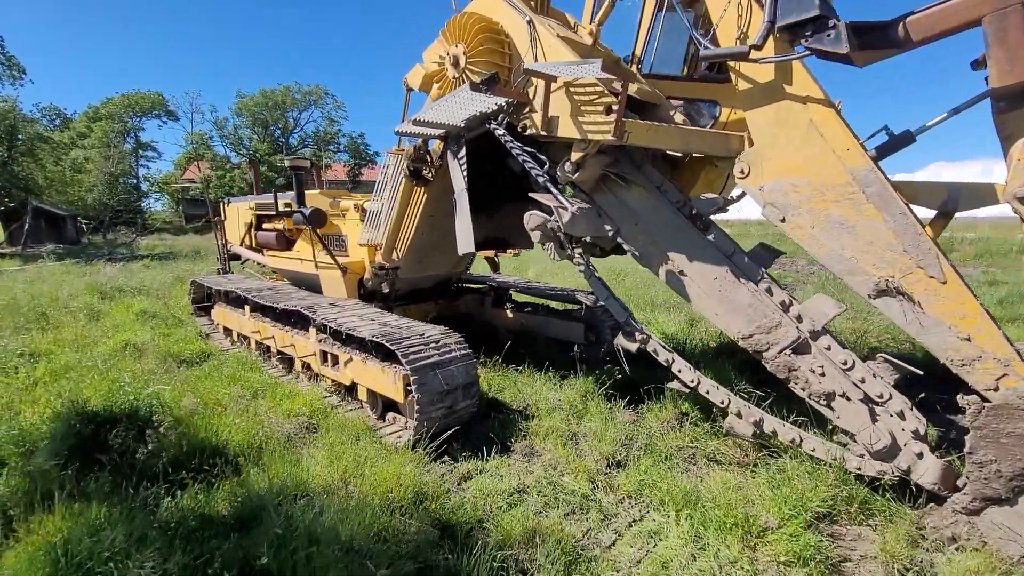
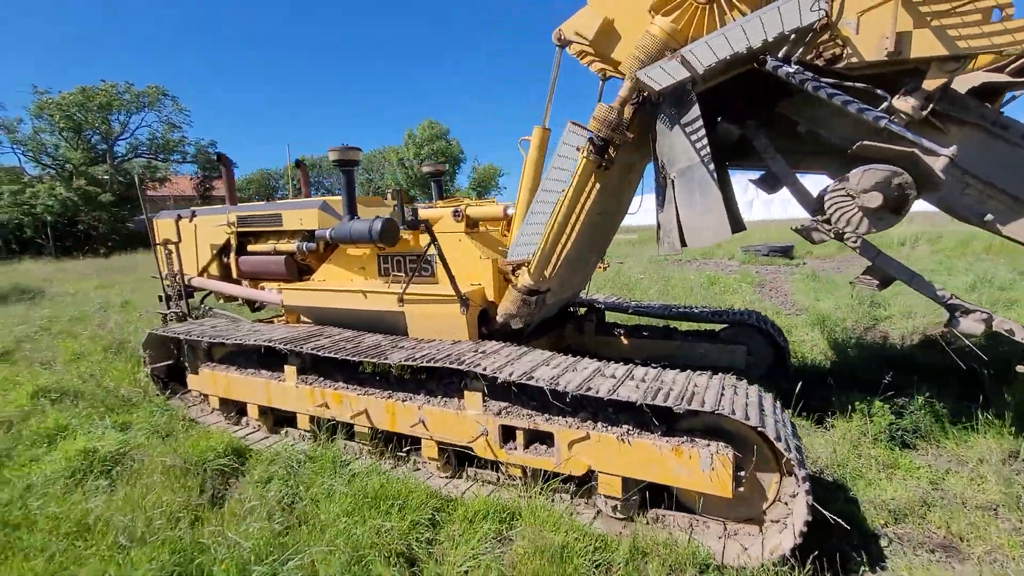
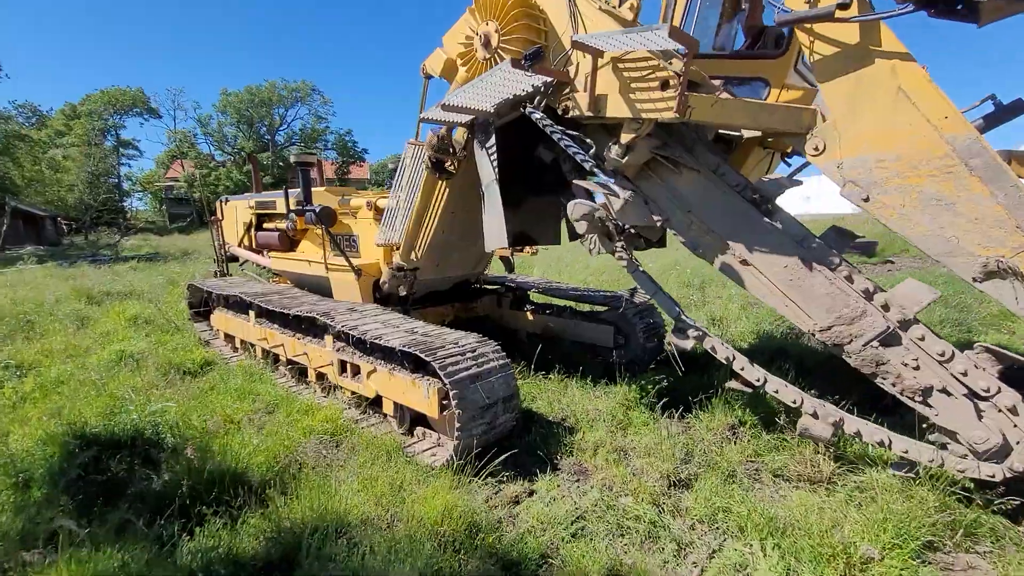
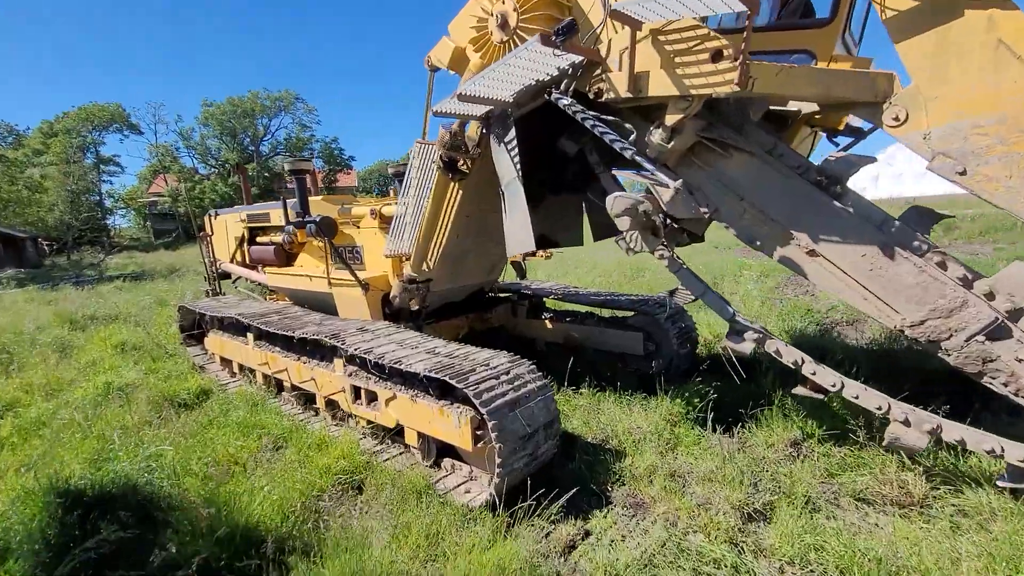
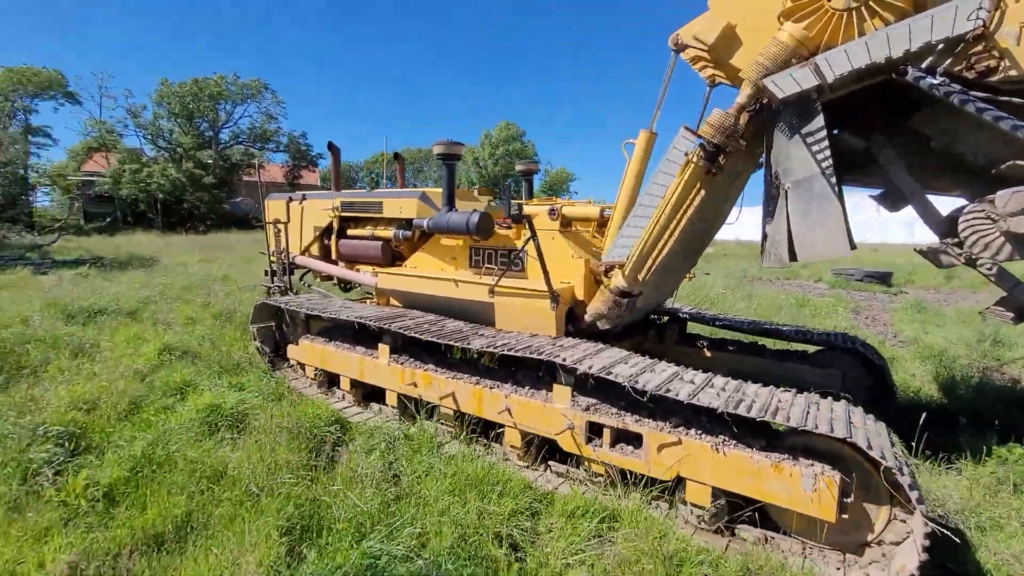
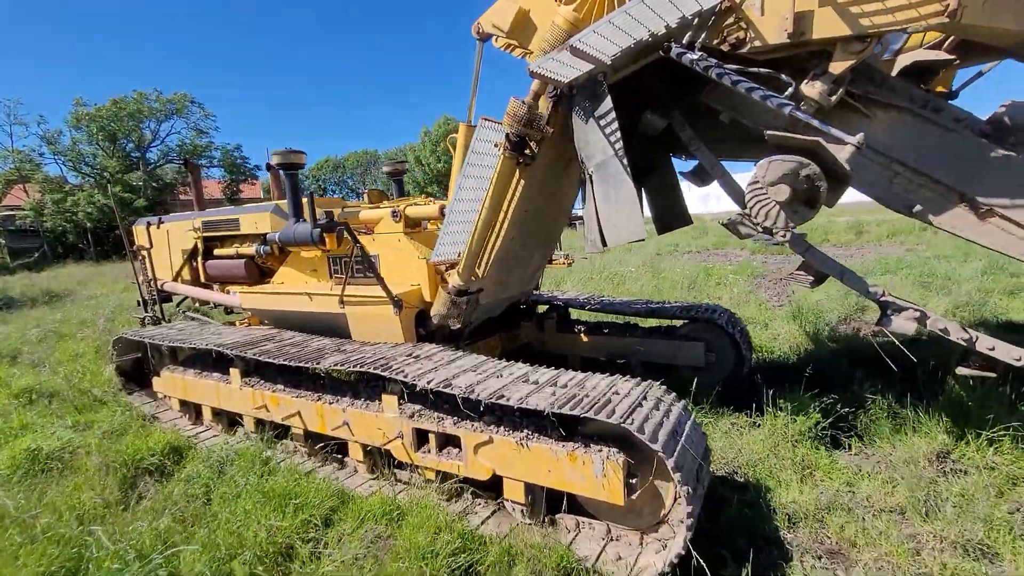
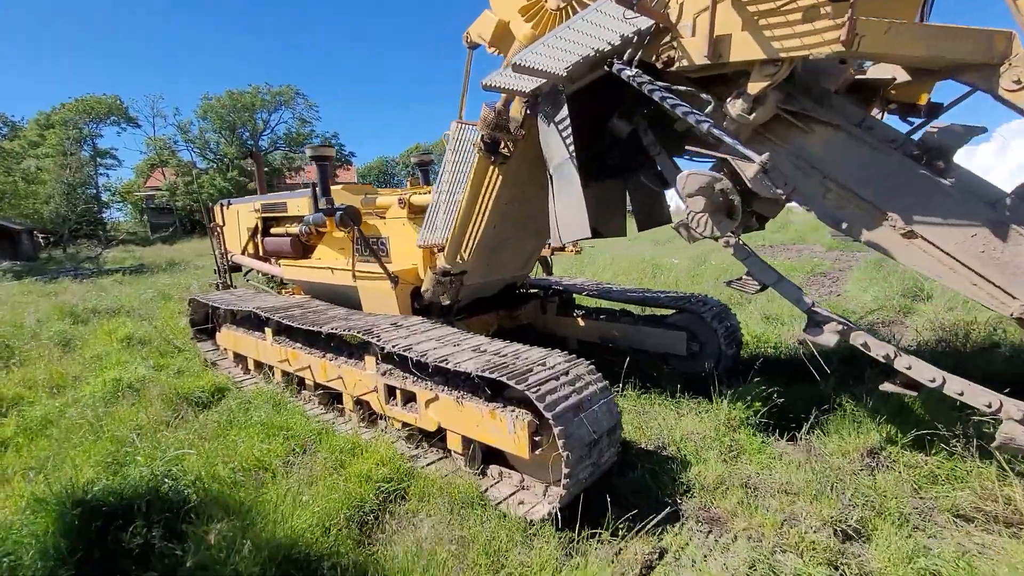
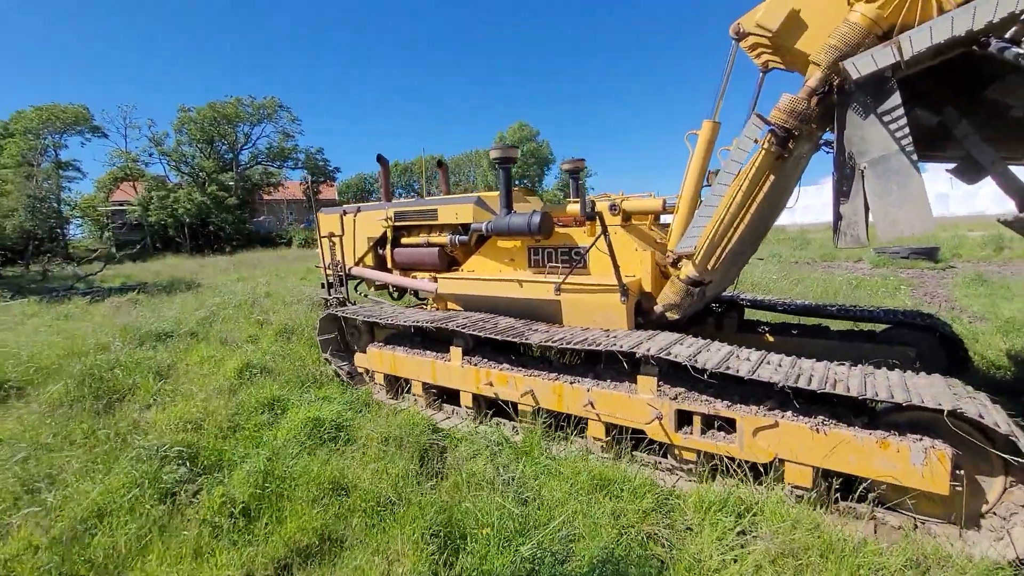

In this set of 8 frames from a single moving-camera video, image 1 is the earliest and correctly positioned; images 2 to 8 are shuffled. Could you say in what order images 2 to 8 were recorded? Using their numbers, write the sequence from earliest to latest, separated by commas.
3, 4, 7, 6, 2, 5, 8
